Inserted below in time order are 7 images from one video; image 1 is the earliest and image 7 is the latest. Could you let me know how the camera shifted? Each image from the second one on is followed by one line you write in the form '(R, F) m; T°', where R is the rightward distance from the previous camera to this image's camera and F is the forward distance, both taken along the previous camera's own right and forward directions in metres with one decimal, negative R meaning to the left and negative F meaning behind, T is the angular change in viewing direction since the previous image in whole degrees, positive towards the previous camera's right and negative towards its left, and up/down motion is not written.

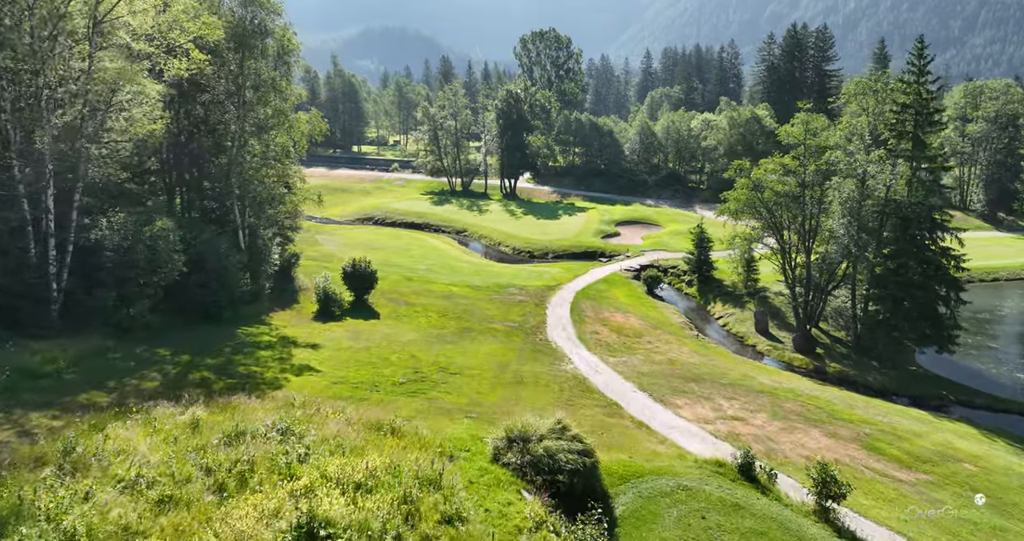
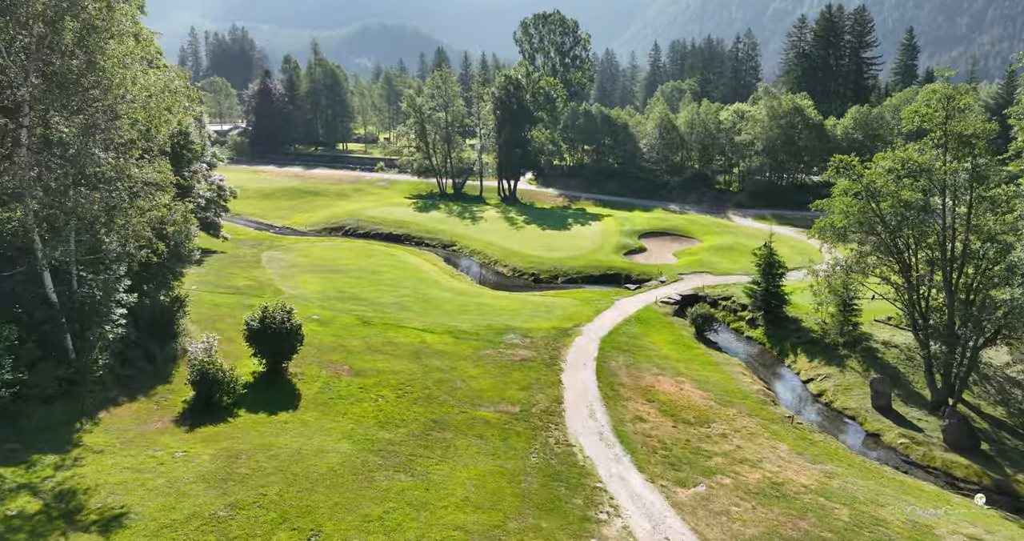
(0.0, +14.8) m; 0°
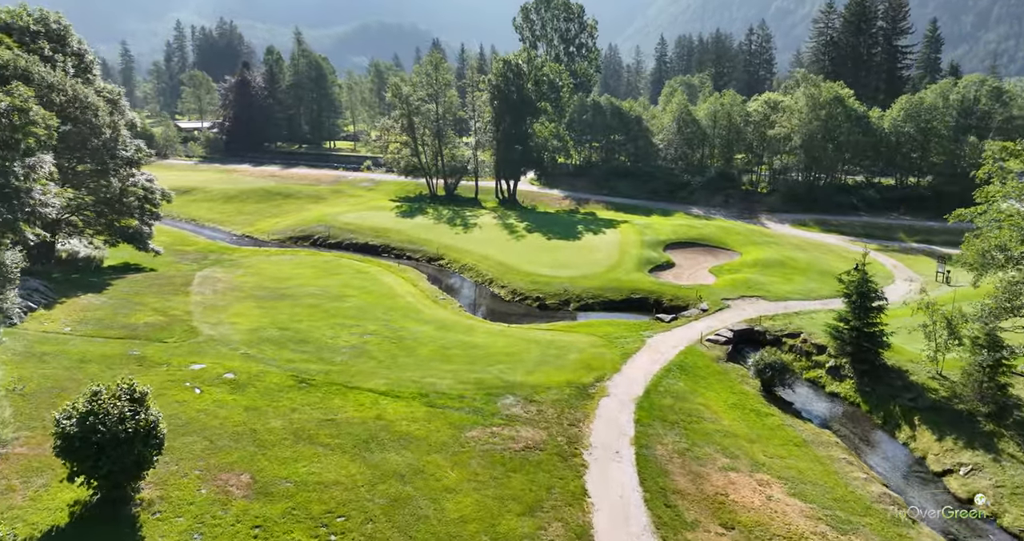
(+0.1, +10.9) m; 0°
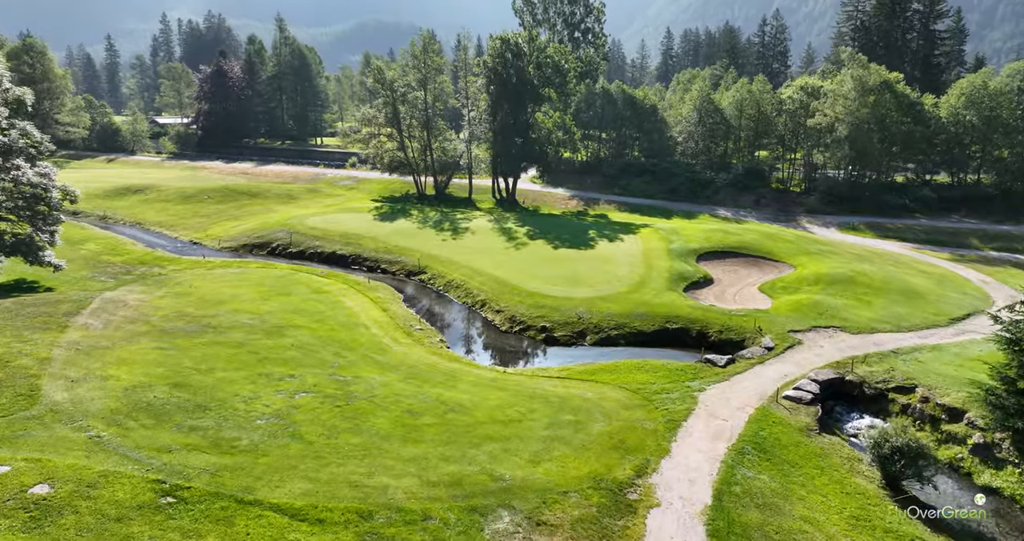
(+0.1, +10.0) m; 0°
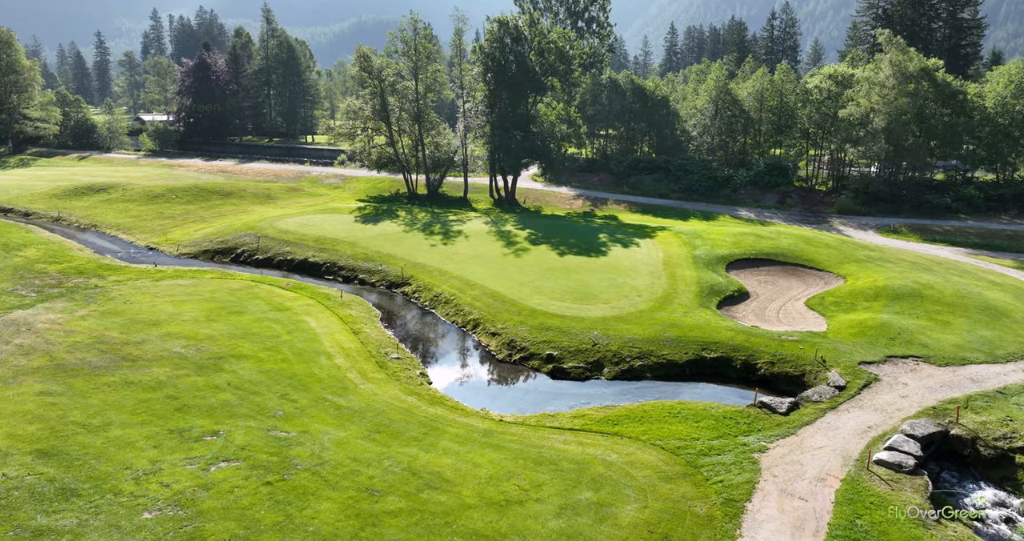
(0.0, +6.3) m; 0°
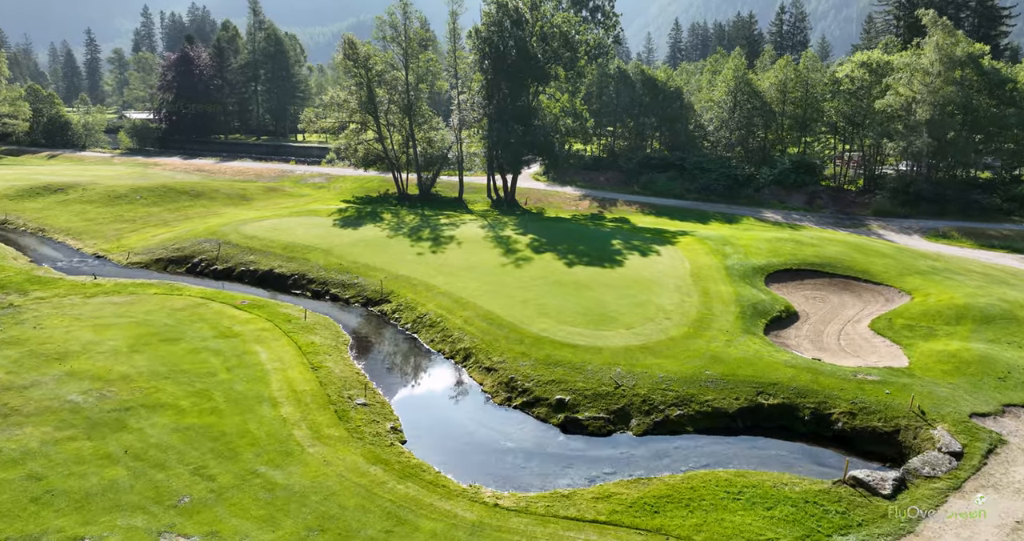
(0.0, +5.9) m; 0°
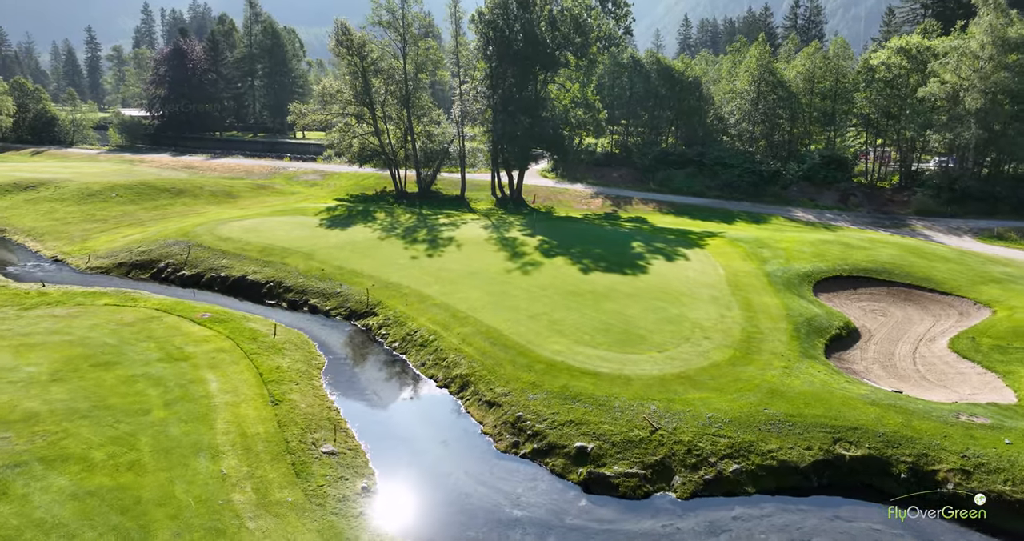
(0.0, +4.4) m; 0°
